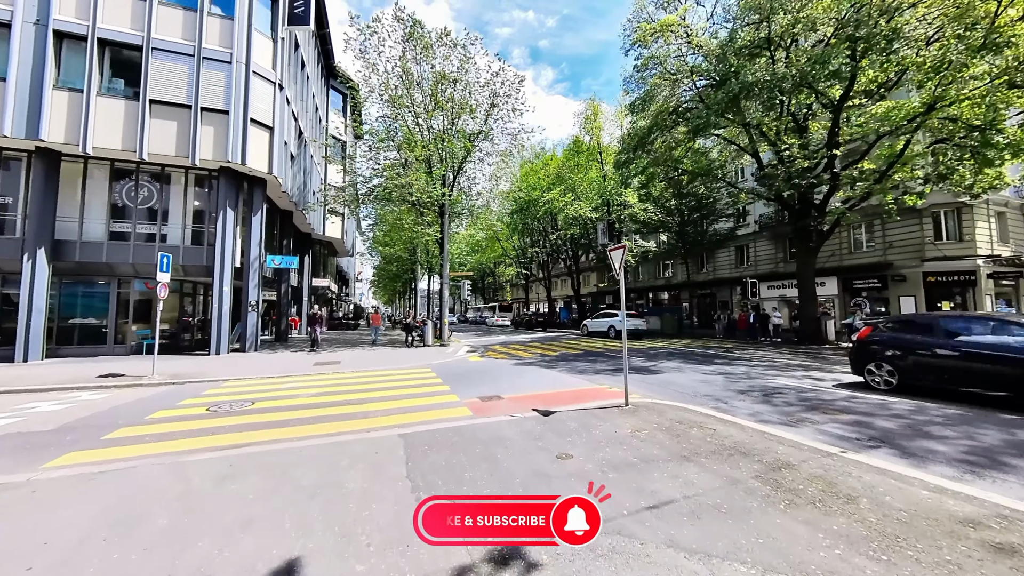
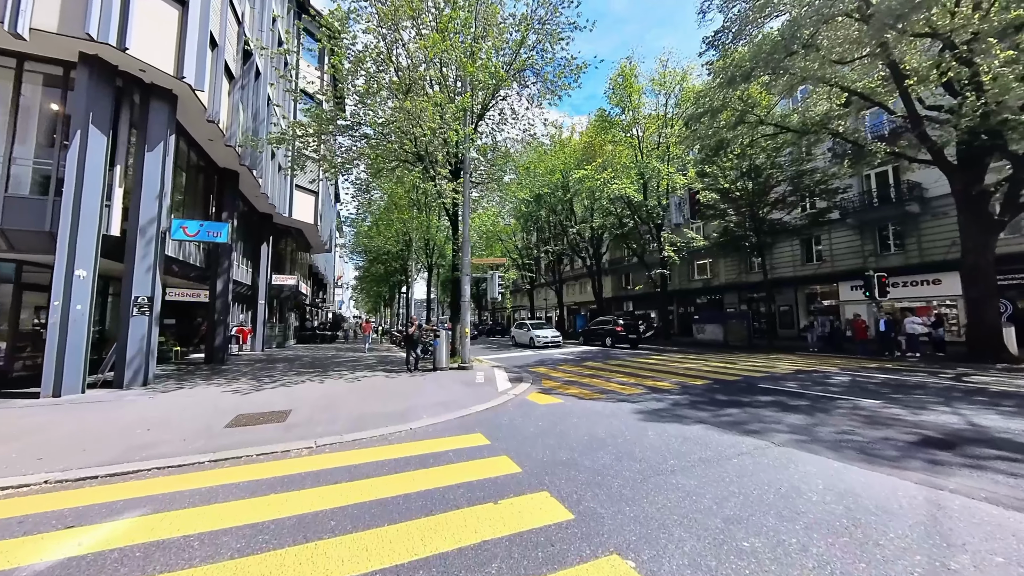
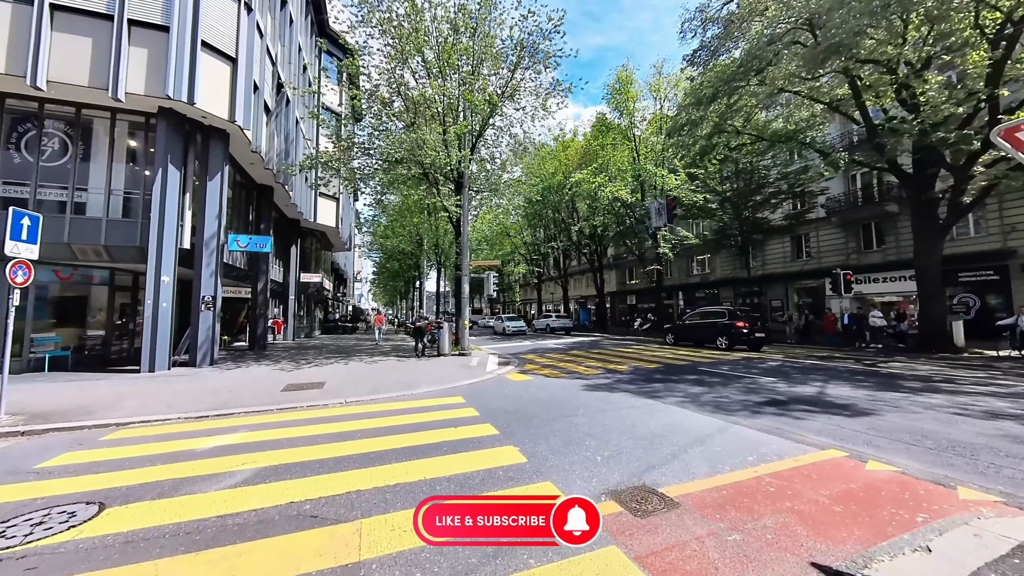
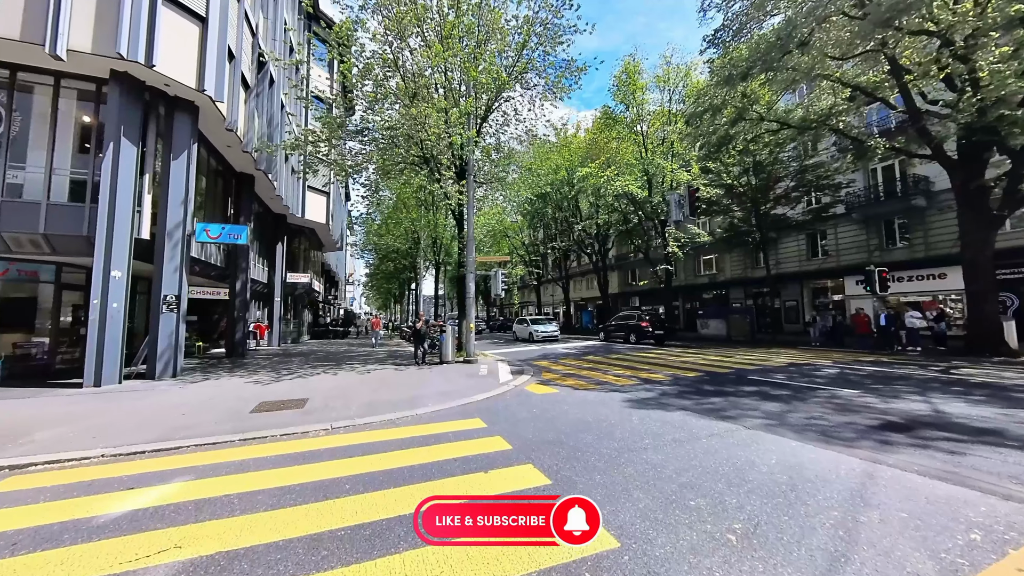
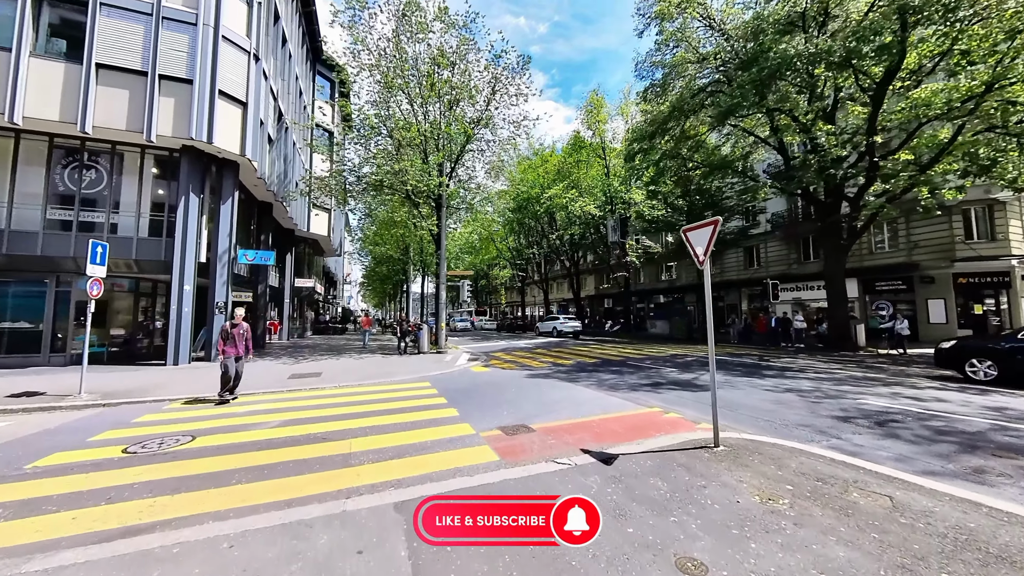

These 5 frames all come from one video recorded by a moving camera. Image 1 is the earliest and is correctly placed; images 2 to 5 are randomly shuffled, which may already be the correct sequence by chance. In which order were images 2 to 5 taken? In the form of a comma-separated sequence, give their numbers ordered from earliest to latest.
5, 3, 4, 2
